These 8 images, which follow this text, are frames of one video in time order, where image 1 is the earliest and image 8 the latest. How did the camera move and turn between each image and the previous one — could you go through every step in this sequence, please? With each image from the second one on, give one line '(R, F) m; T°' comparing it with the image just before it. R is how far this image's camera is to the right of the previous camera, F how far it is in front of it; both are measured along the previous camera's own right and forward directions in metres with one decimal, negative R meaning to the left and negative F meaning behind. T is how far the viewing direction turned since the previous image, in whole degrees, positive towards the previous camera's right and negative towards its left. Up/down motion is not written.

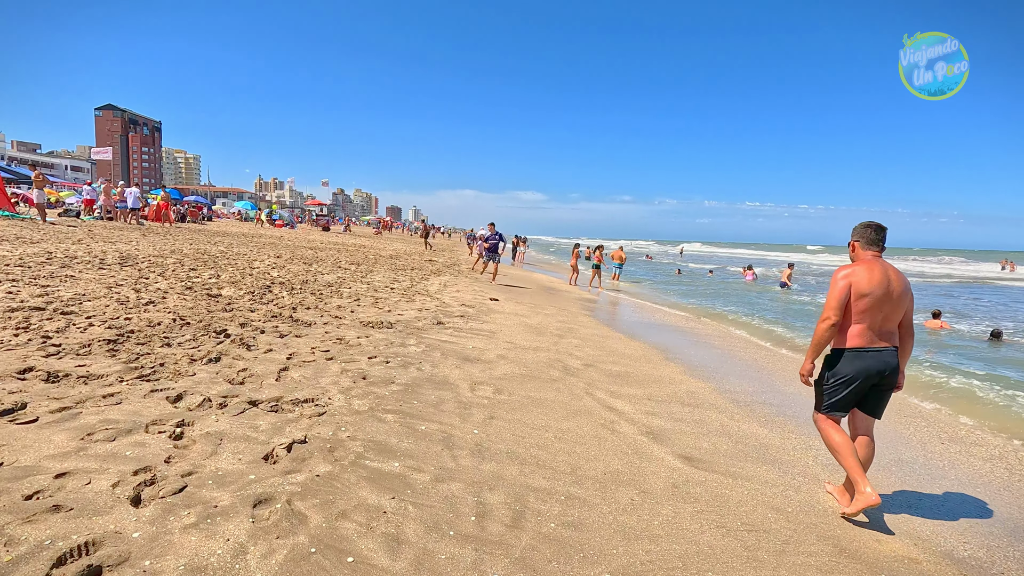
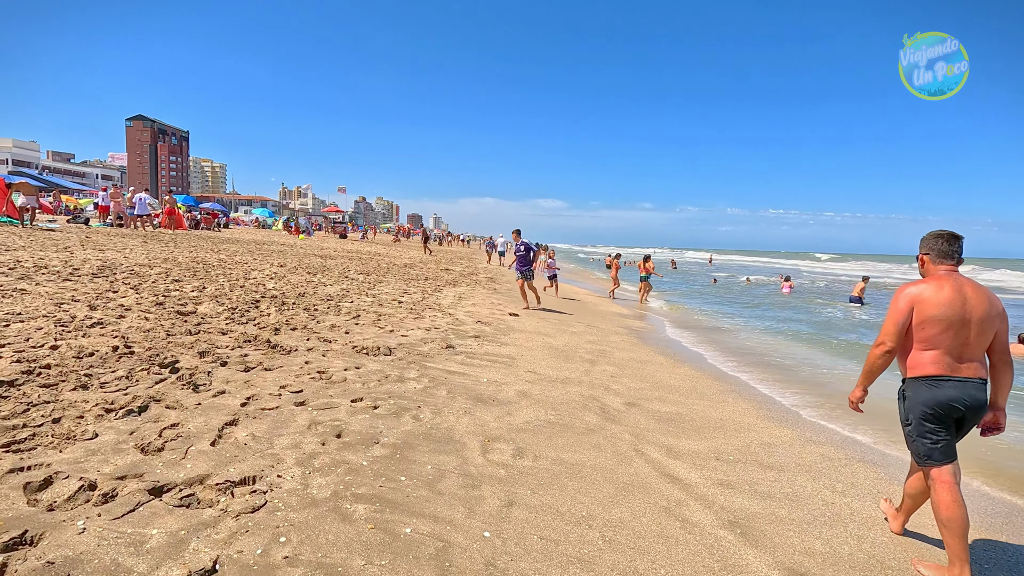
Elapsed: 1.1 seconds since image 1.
(0.0, +1.2) m; -2°
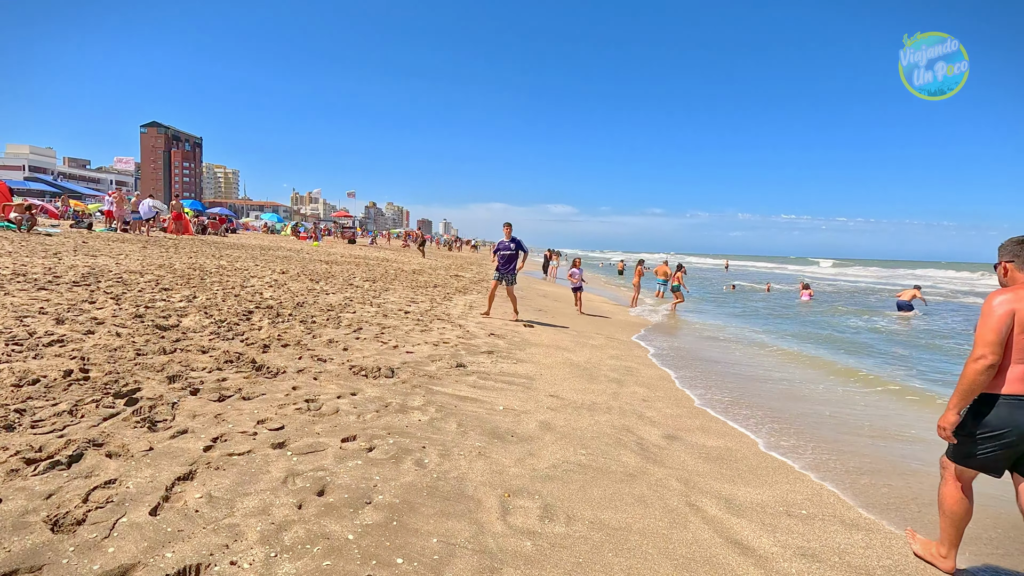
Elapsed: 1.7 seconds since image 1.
(-0.1, +0.7) m; -1°
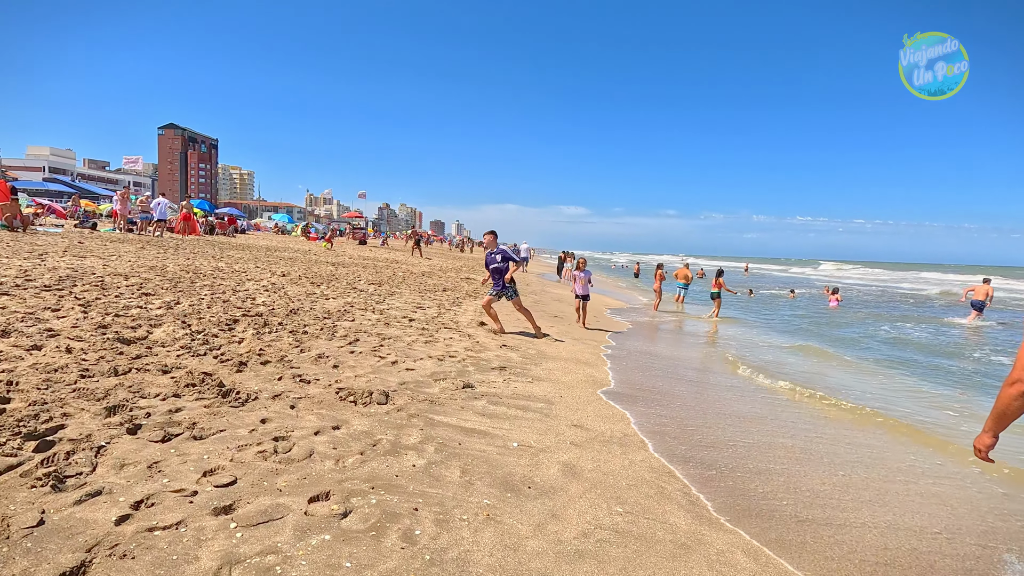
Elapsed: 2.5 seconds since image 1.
(0.0, +0.8) m; -1°
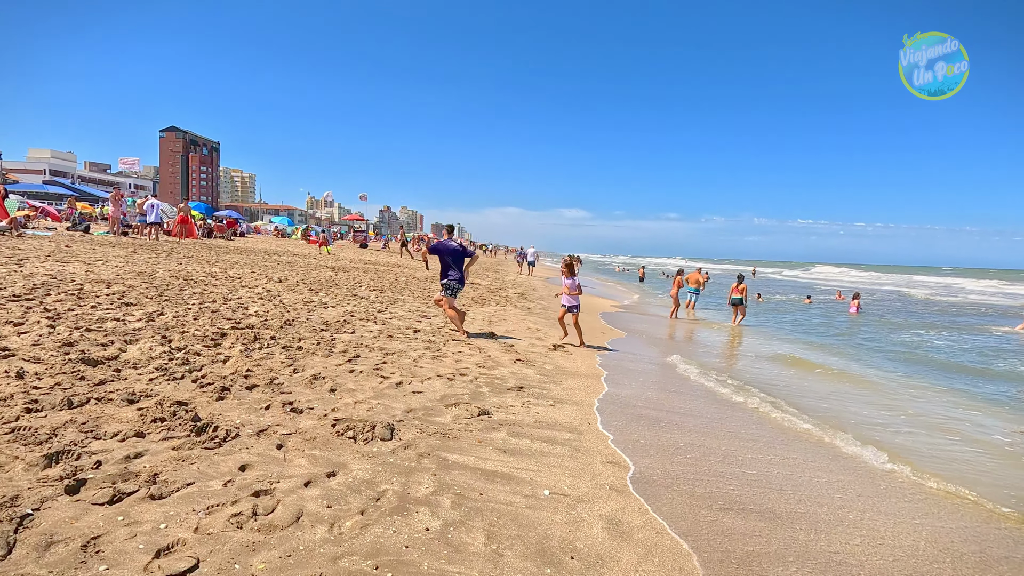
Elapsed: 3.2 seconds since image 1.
(-0.2, +0.6) m; 0°
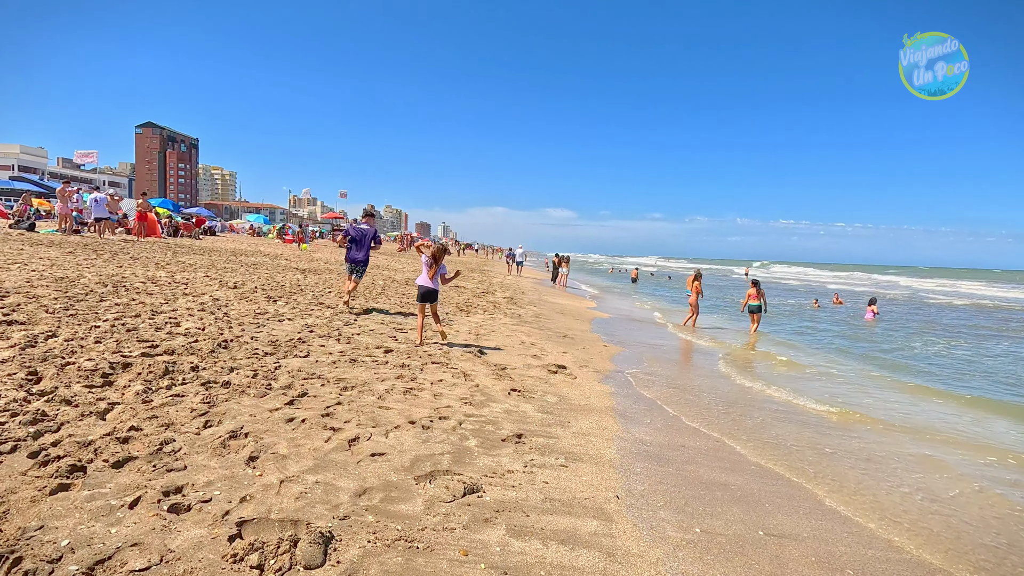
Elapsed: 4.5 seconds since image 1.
(-0.1, +1.3) m; +2°
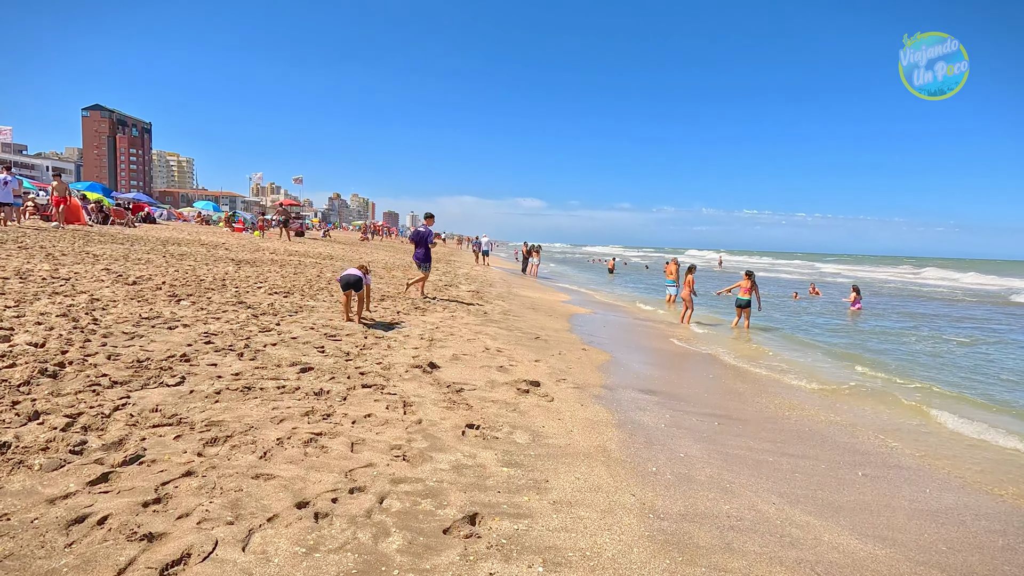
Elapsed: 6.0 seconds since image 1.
(+0.1, +1.4) m; +3°
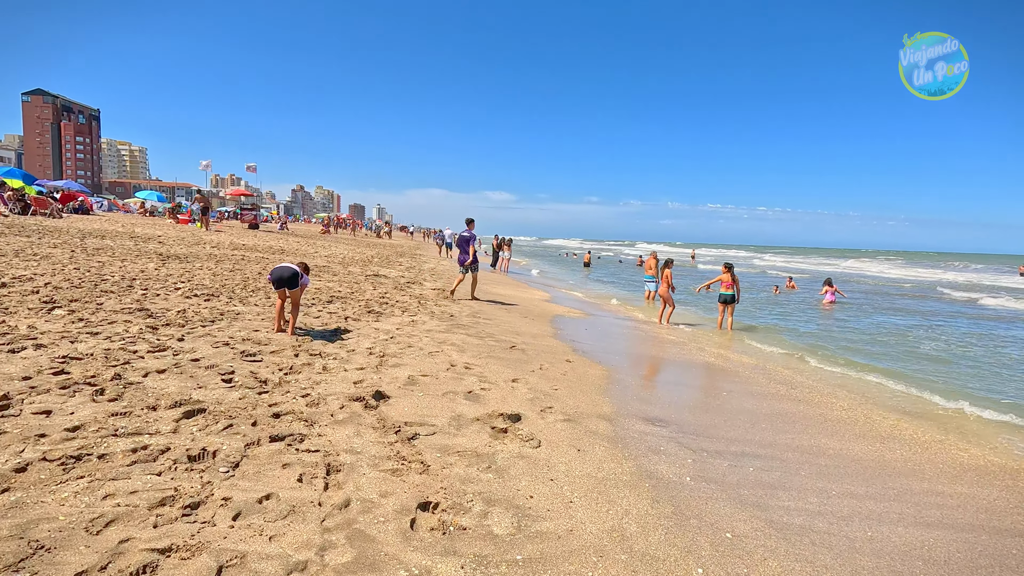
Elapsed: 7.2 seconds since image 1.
(0.0, +1.3) m; +3°
